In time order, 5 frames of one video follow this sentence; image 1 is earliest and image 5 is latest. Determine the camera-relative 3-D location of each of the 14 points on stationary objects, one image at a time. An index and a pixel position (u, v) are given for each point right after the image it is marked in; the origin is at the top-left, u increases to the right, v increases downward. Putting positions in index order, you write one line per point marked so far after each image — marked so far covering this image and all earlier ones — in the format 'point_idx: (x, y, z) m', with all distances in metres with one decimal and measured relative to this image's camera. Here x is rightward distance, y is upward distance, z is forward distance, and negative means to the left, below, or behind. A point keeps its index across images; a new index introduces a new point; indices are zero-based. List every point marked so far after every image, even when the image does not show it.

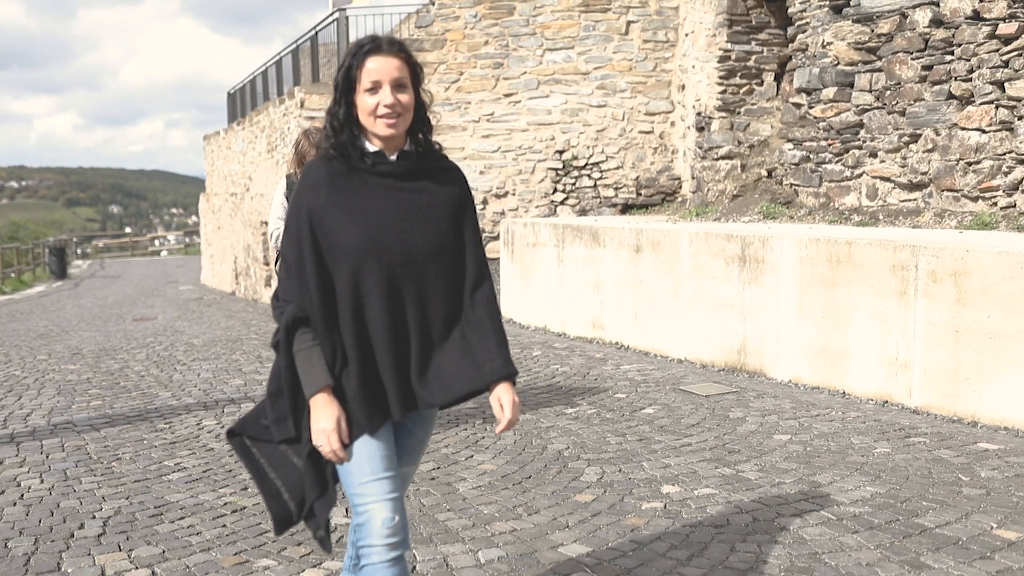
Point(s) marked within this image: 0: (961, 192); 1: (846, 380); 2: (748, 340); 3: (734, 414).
0: (+3.3, +0.7, +7.4) m
1: (+2.1, -0.6, +6.1) m
2: (+1.6, -0.4, +6.9) m
3: (+1.2, -0.7, +5.6) m
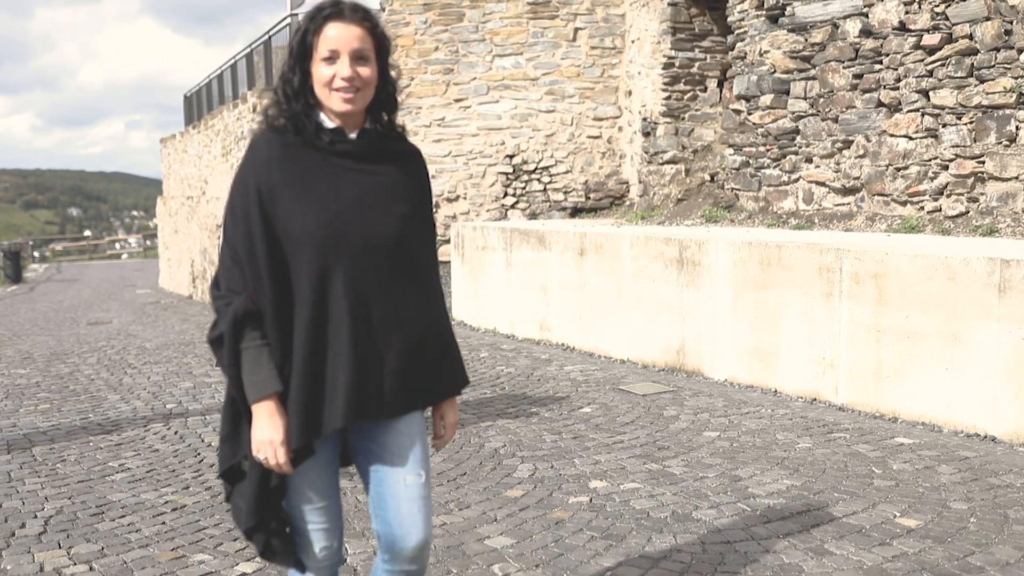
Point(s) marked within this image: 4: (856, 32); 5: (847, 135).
0: (+2.9, +0.7, +7.6) m
1: (+1.7, -0.6, +6.4) m
2: (+1.2, -0.4, +7.1) m
3: (+0.9, -0.7, +5.8) m
4: (+2.7, +2.0, +7.8) m
5: (+2.7, +1.2, +7.9) m
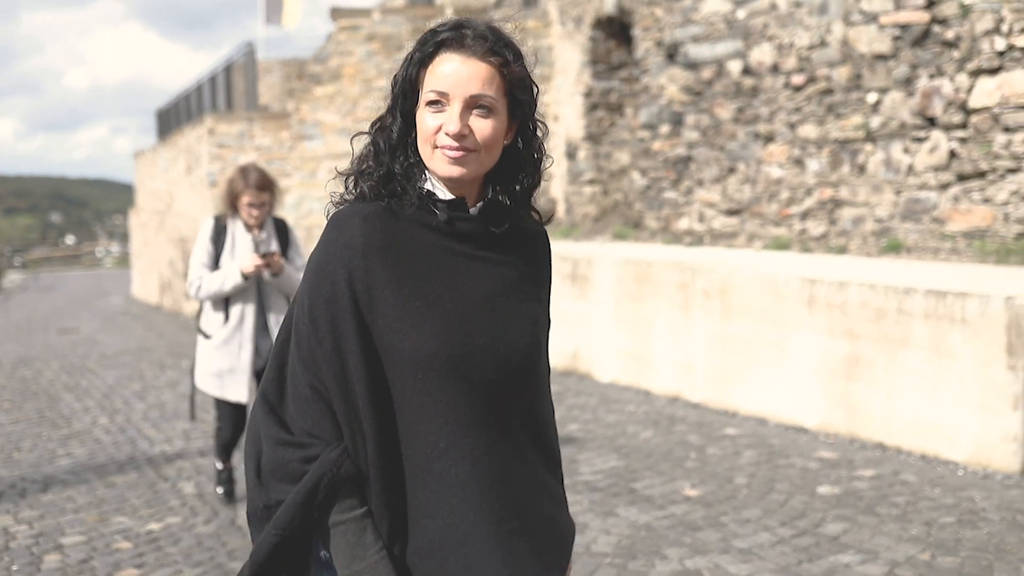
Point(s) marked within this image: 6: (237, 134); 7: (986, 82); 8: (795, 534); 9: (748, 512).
0: (+2.2, +0.6, +8.6) m
1: (+1.0, -0.7, +7.3) m
2: (+0.5, -0.5, +8.0) m
3: (+0.2, -0.8, +6.8) m
4: (+2.0, +1.9, +8.8) m
5: (+2.0, +1.1, +8.9) m
6: (-3.6, +2.0, +12.9) m
7: (+3.4, +1.5, +7.1) m
8: (+1.2, -1.0, +4.1) m
9: (+1.0, -1.0, +4.4) m
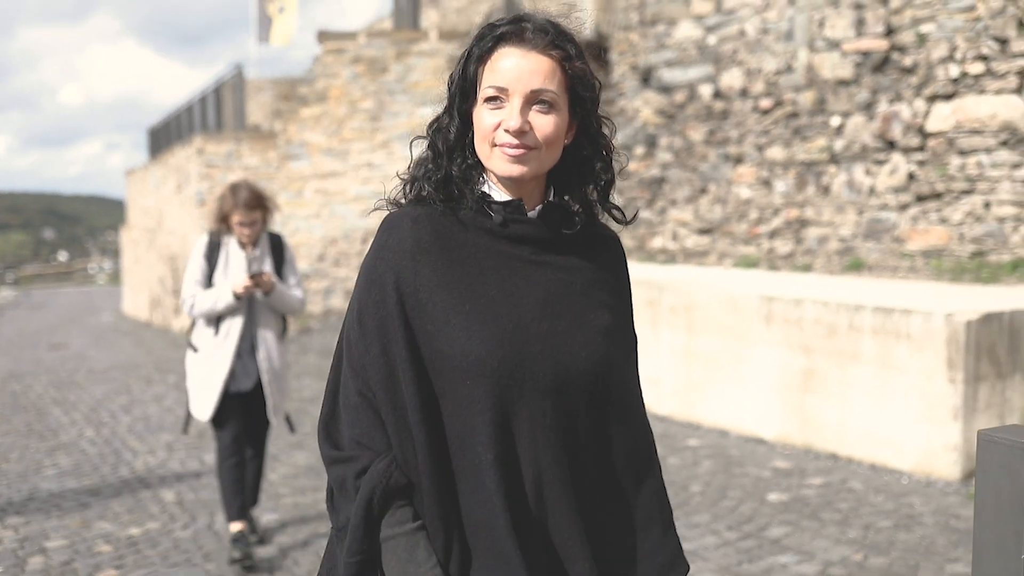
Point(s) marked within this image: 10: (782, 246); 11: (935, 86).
0: (+2.0, +0.5, +8.9) m
1: (+0.8, -0.8, +7.6) m
2: (+0.3, -0.6, +8.3) m
3: (0.0, -0.9, +7.0) m
4: (+1.8, +1.8, +9.1) m
5: (+1.8, +1.0, +9.2) m
6: (-3.8, +1.8, +13.1) m
7: (+3.2, +1.3, +7.4) m
8: (+1.0, -1.1, +4.4) m
9: (+0.9, -1.1, +4.7) m
10: (+2.3, +0.4, +8.5) m
11: (+3.2, +1.5, +7.4) m
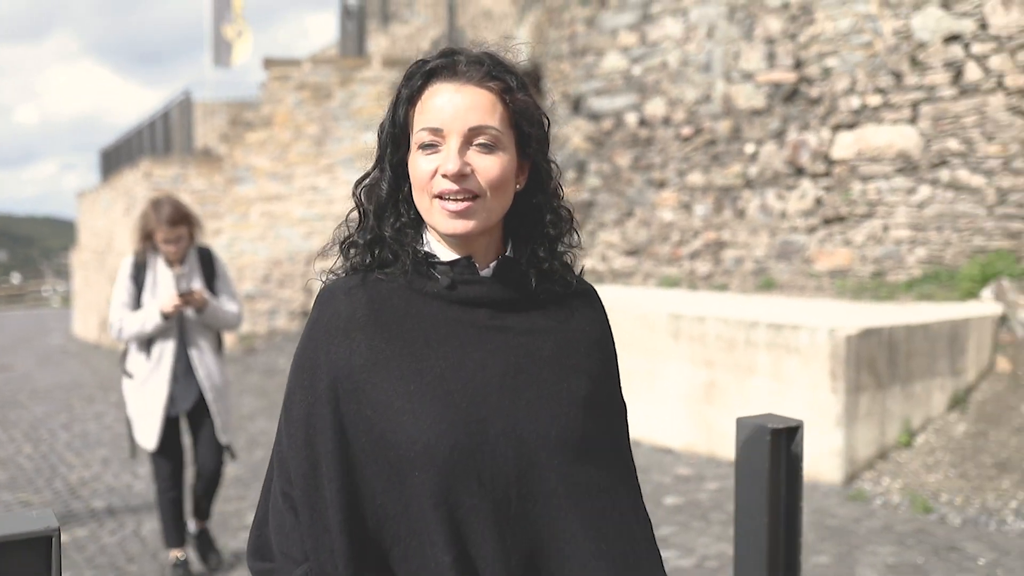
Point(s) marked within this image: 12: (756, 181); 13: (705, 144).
0: (+1.4, +0.3, +9.3) m
1: (+0.3, -1.0, +7.9) m
2: (-0.2, -0.8, +8.6) m
3: (-0.5, -1.1, +7.3) m
4: (+1.2, +1.6, +9.6) m
5: (+1.1, +0.8, +9.6) m
6: (-4.6, +1.5, +13.3) m
7: (+2.6, +1.2, +7.9) m
8: (+0.6, -1.2, +4.7) m
9: (+0.4, -1.2, +5.0) m
10: (+1.7, +0.2, +8.9) m
11: (+2.6, +1.4, +7.9) m
12: (+2.1, +0.9, +8.5) m
13: (+1.7, +1.3, +8.9) m
